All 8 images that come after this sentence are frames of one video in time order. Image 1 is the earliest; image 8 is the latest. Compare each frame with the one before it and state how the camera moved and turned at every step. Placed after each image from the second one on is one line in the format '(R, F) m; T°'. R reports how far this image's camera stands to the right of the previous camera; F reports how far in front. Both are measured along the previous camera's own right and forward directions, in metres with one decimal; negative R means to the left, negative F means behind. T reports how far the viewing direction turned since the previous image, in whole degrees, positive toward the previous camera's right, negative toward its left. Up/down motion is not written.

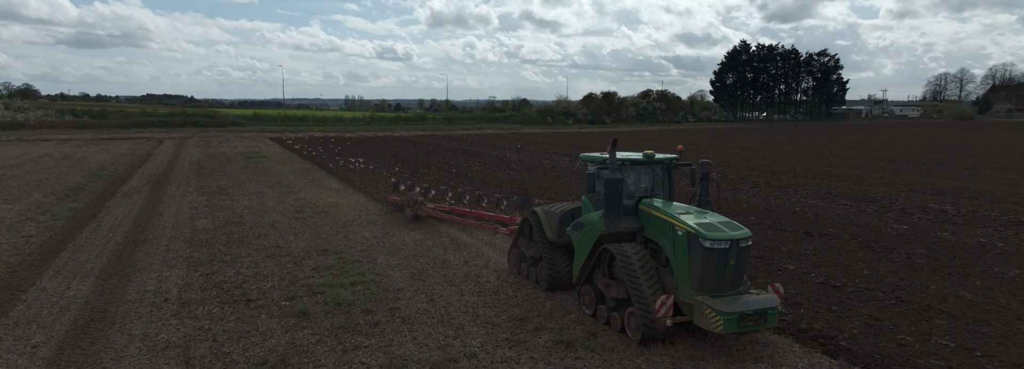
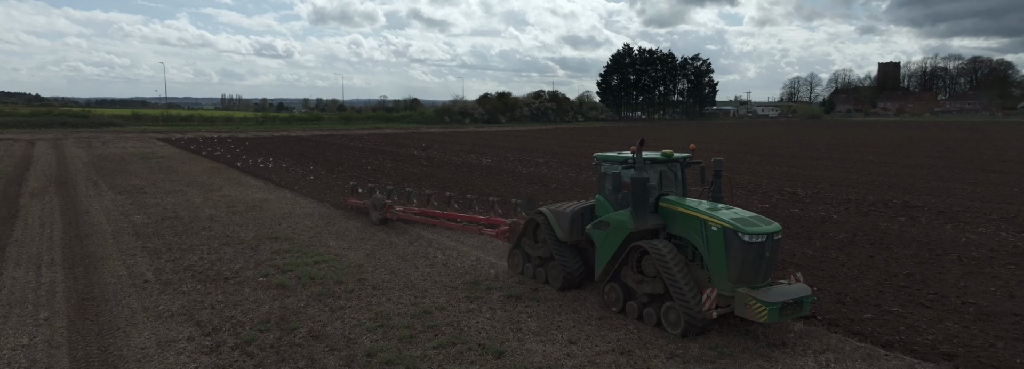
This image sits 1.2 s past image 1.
(-0.7, -0.9) m; +11°
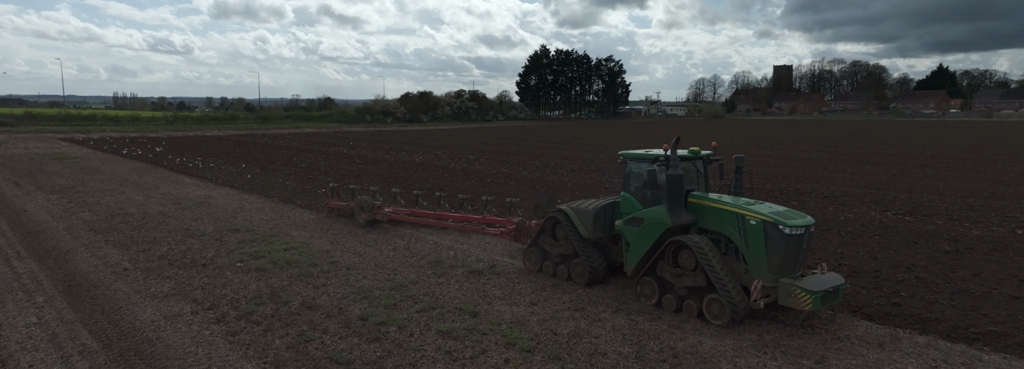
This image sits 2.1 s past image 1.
(-0.5, -0.7) m; +8°
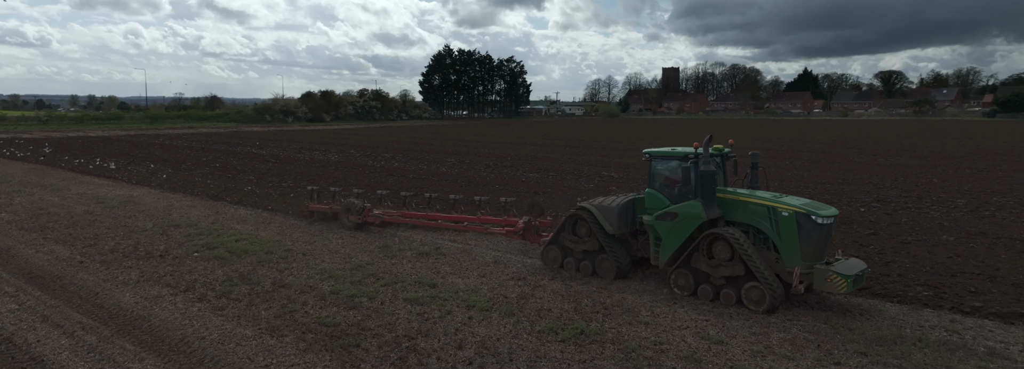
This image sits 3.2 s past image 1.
(-0.5, -0.8) m; +10°
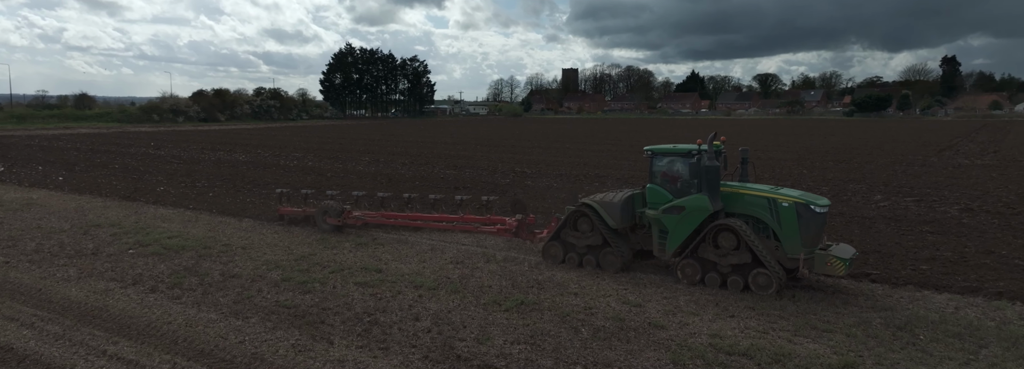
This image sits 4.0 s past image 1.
(-0.3, -0.5) m; +9°
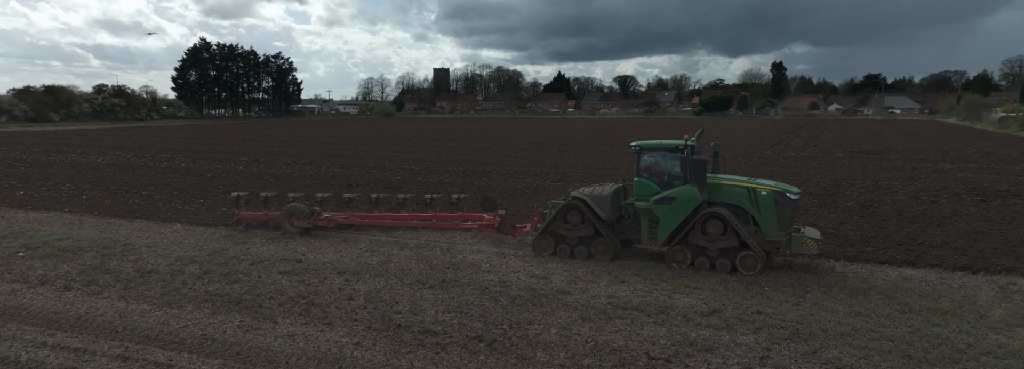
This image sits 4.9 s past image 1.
(-0.4, -0.6) m; +12°
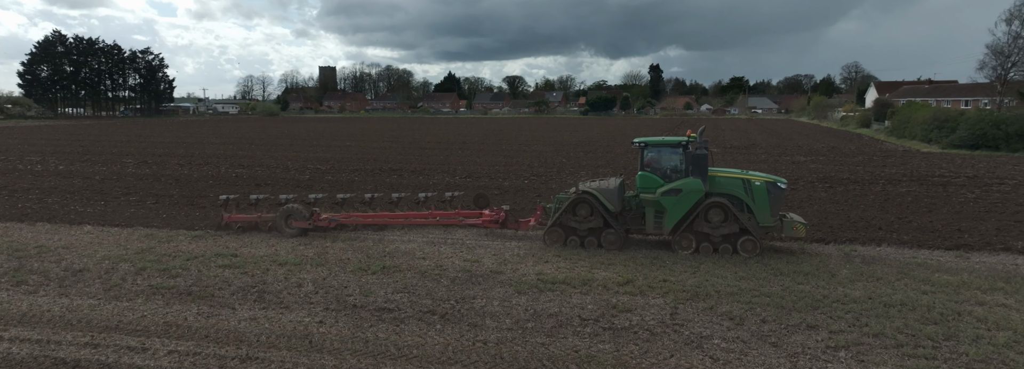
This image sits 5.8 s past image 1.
(-0.5, -0.5) m; +11°
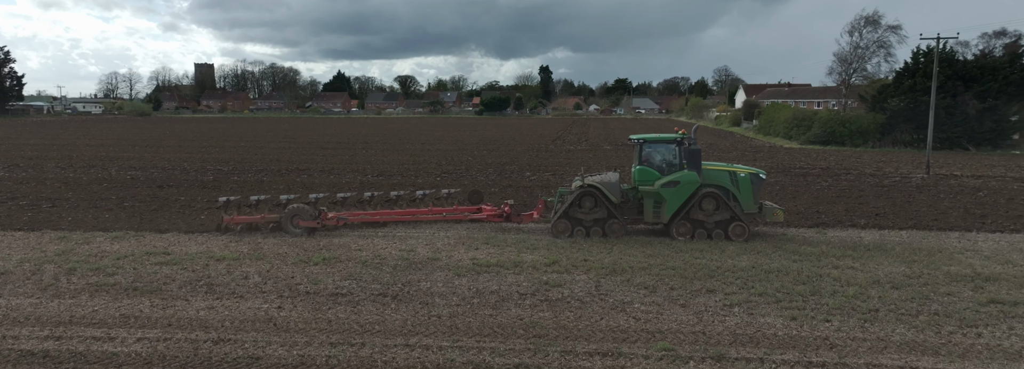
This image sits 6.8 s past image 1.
(-0.4, -0.5) m; +10°
